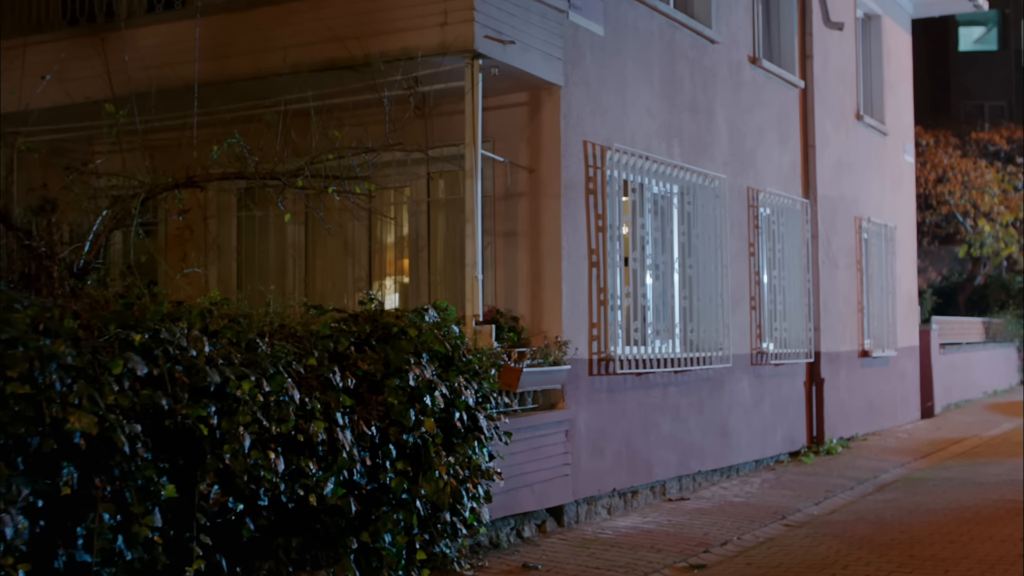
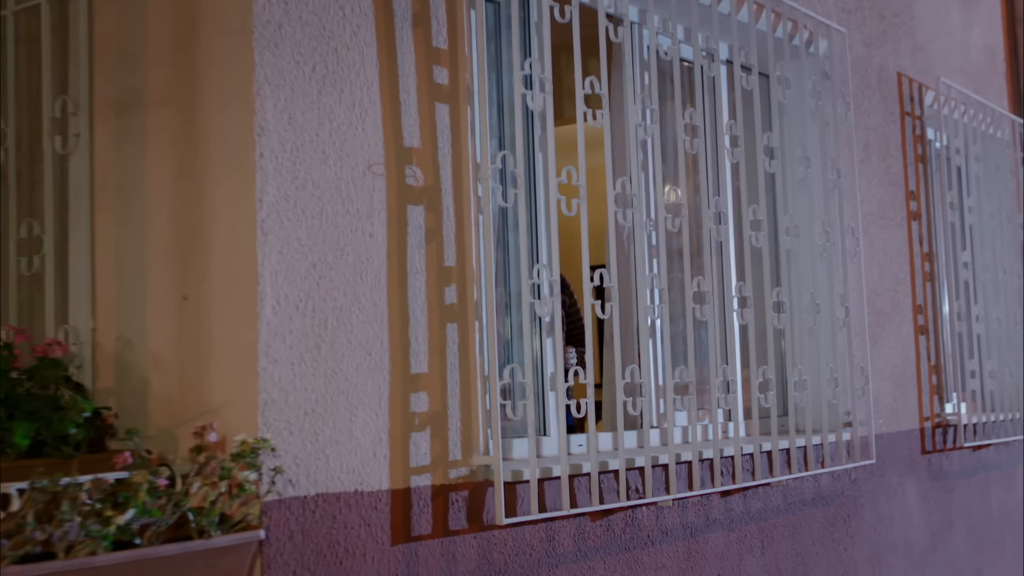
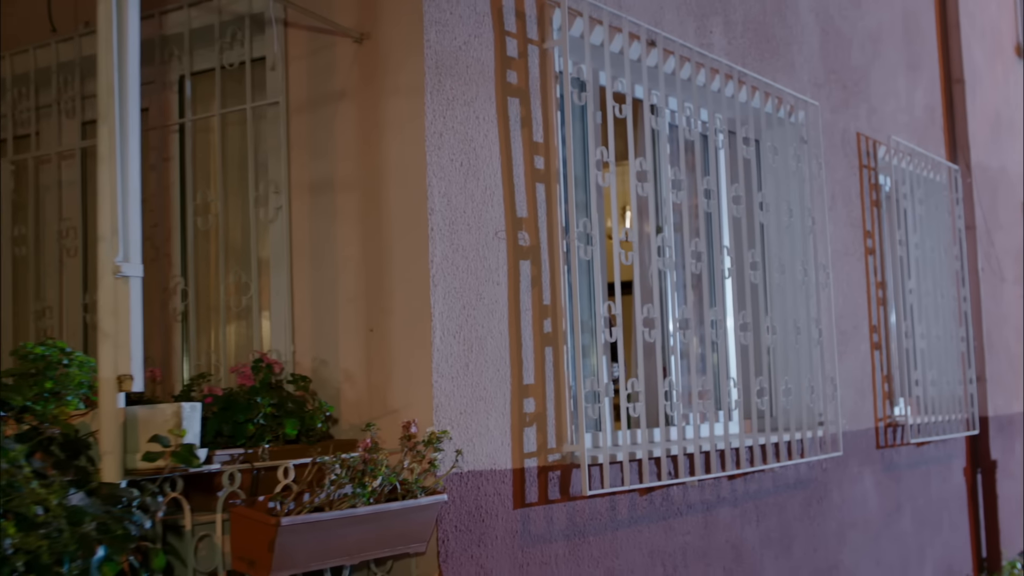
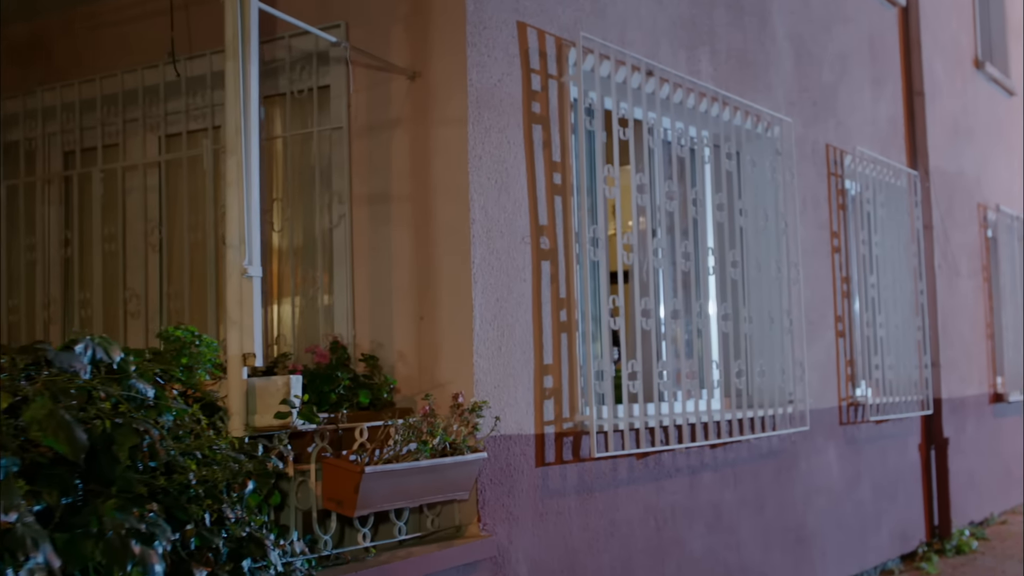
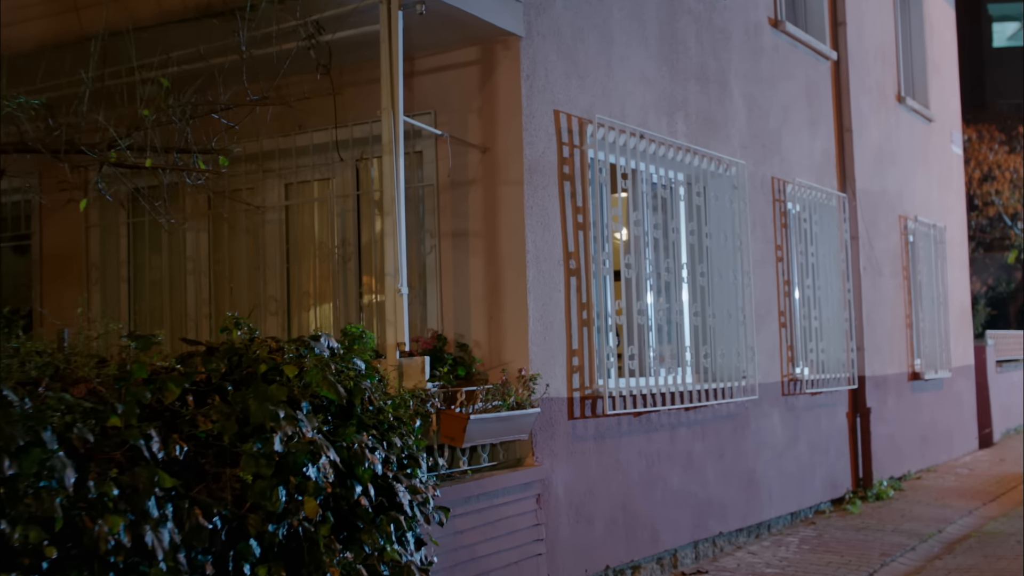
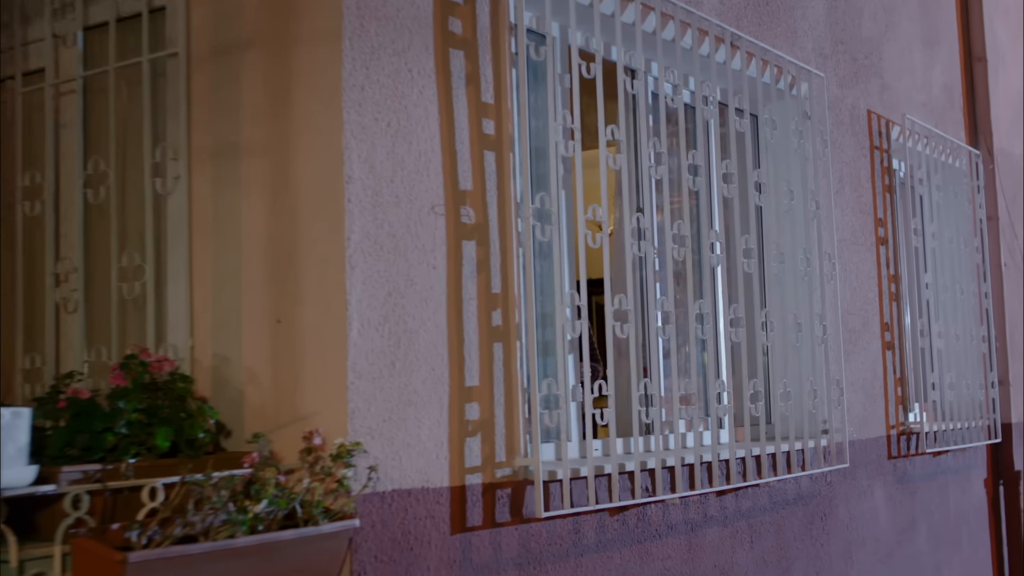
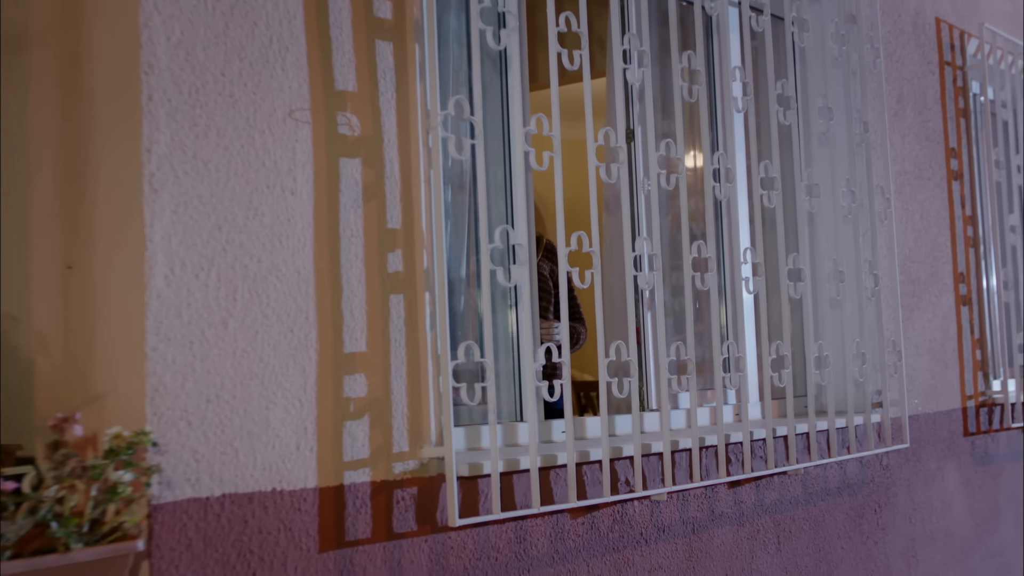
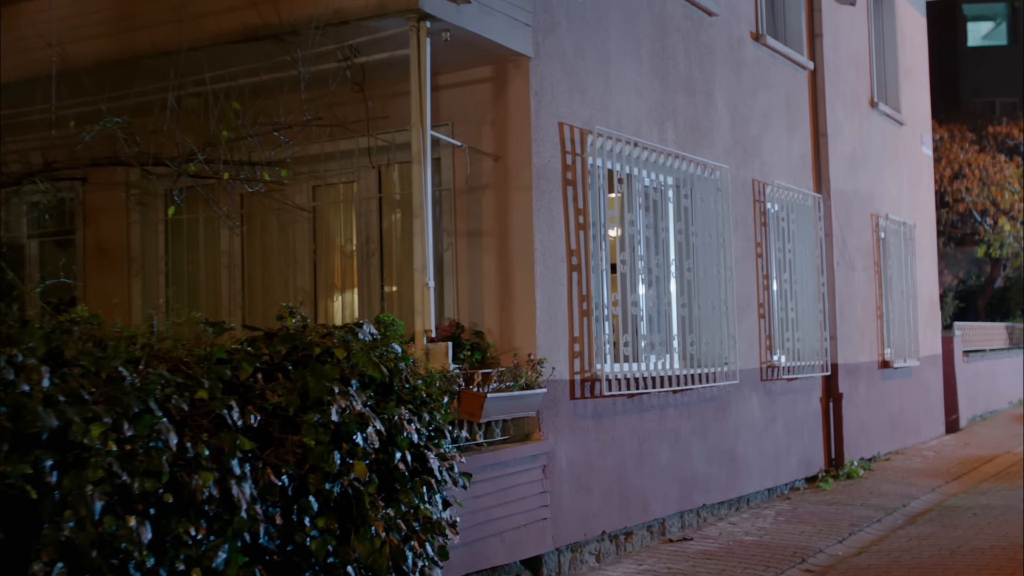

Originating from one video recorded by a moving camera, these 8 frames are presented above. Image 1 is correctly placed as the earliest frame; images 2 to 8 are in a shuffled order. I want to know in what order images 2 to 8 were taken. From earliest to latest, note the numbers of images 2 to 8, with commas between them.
8, 5, 4, 3, 6, 2, 7
